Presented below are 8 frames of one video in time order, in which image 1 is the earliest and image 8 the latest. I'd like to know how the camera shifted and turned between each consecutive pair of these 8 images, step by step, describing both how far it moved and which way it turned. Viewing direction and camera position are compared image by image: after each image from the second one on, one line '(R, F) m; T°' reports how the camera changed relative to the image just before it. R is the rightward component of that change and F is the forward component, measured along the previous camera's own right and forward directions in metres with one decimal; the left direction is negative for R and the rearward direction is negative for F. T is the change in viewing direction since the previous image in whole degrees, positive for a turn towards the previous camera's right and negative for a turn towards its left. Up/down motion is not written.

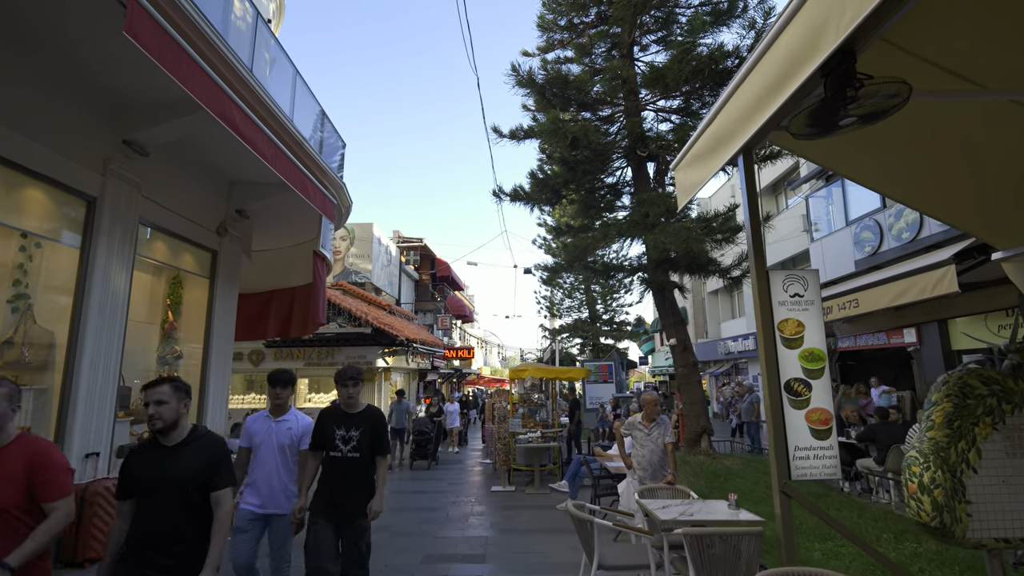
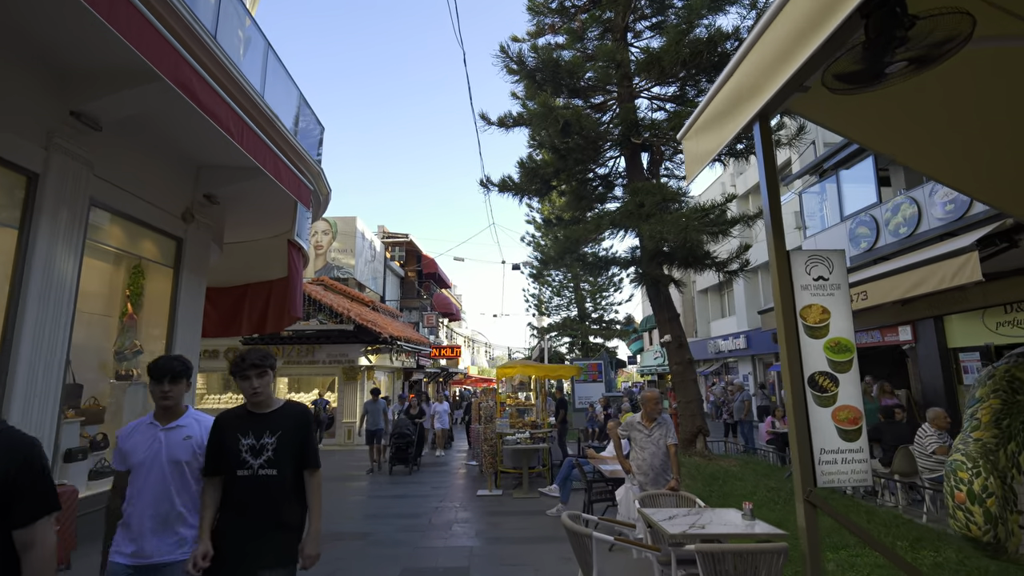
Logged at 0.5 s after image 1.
(0.0, +0.5) m; +1°
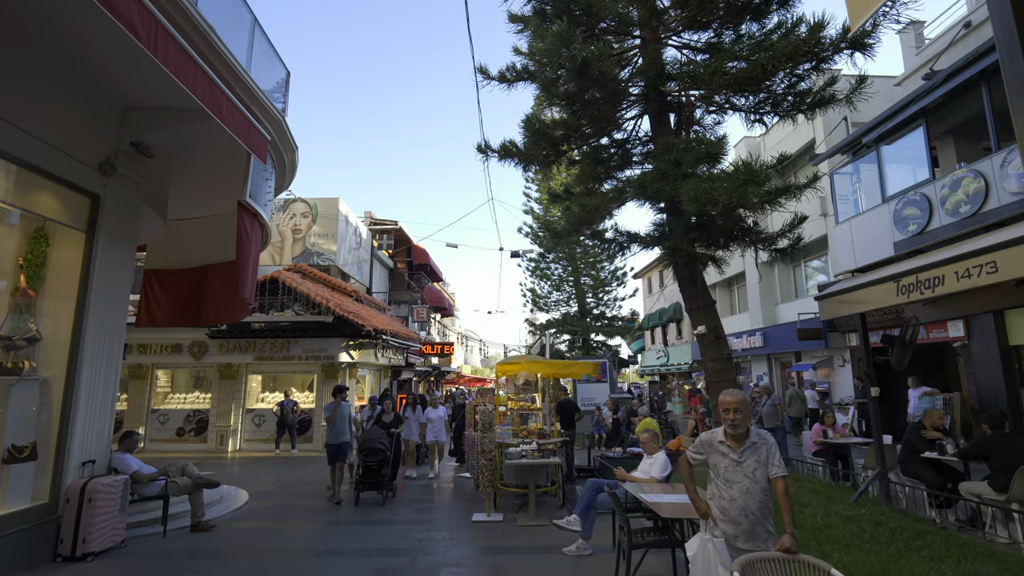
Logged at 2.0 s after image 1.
(-0.2, +1.6) m; +1°
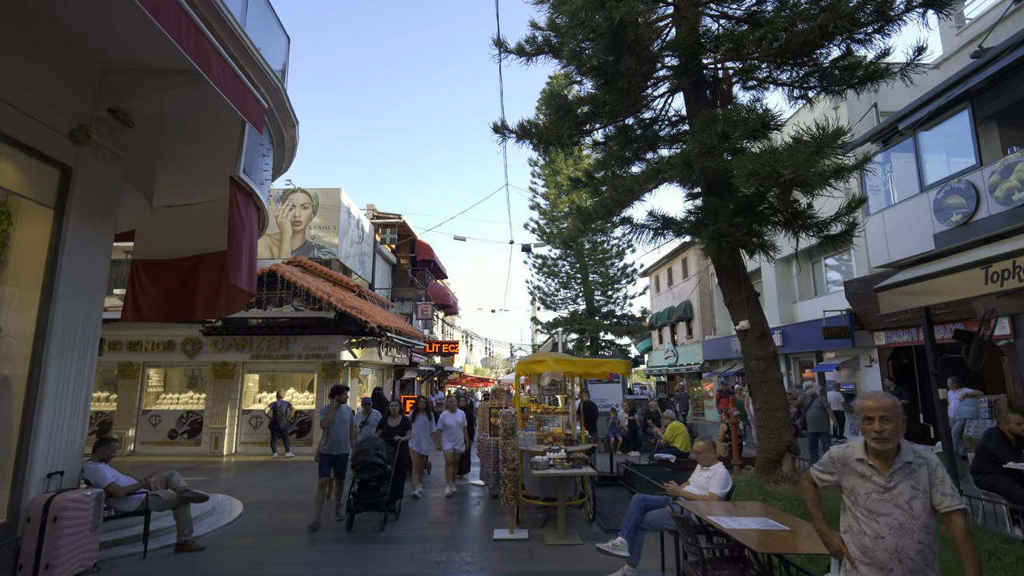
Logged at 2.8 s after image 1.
(-0.3, +0.8) m; 0°
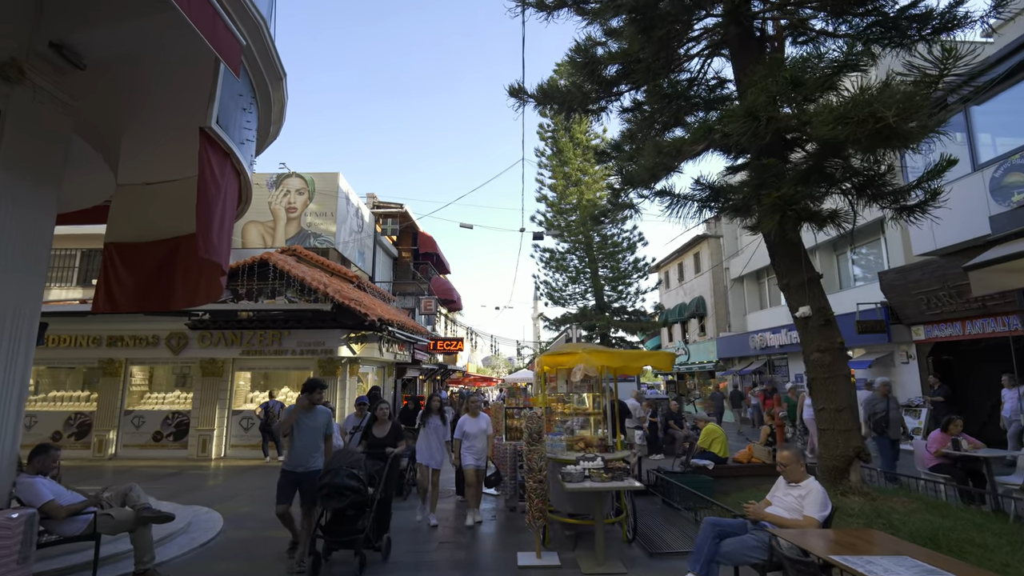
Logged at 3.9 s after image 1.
(-0.3, +1.0) m; 0°
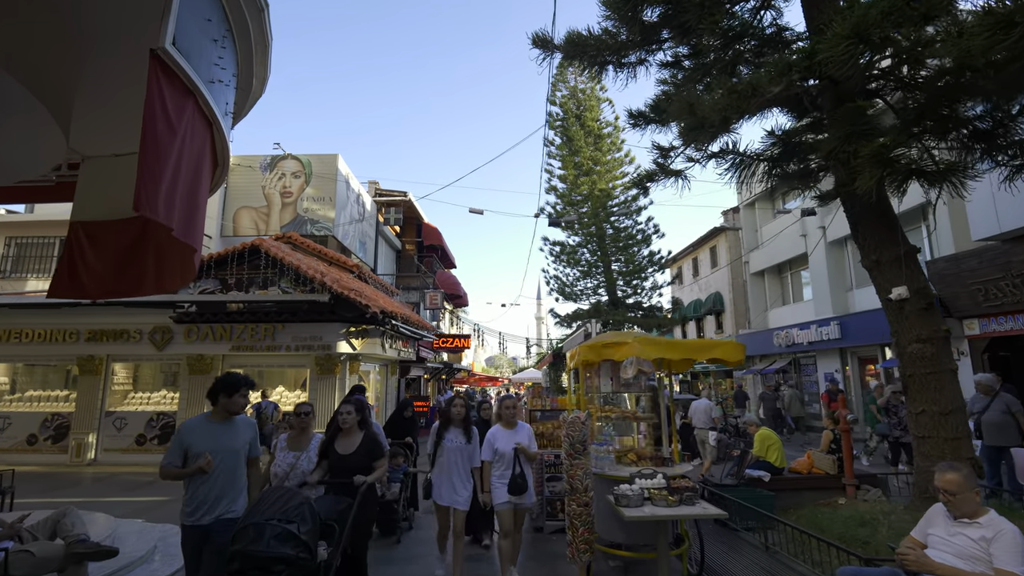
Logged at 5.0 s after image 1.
(-0.3, +1.1) m; 0°
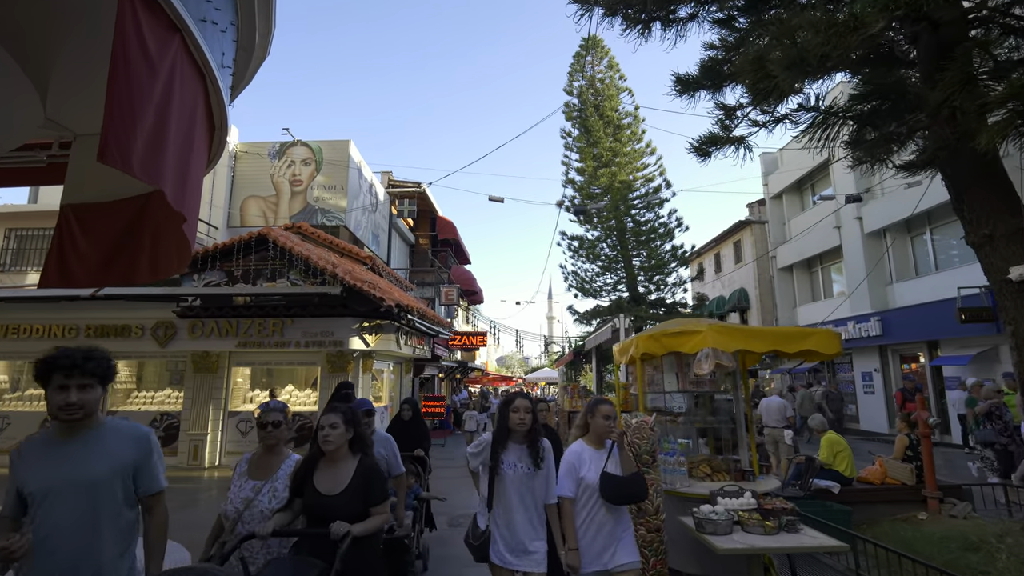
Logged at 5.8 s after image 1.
(-0.3, +0.8) m; -1°
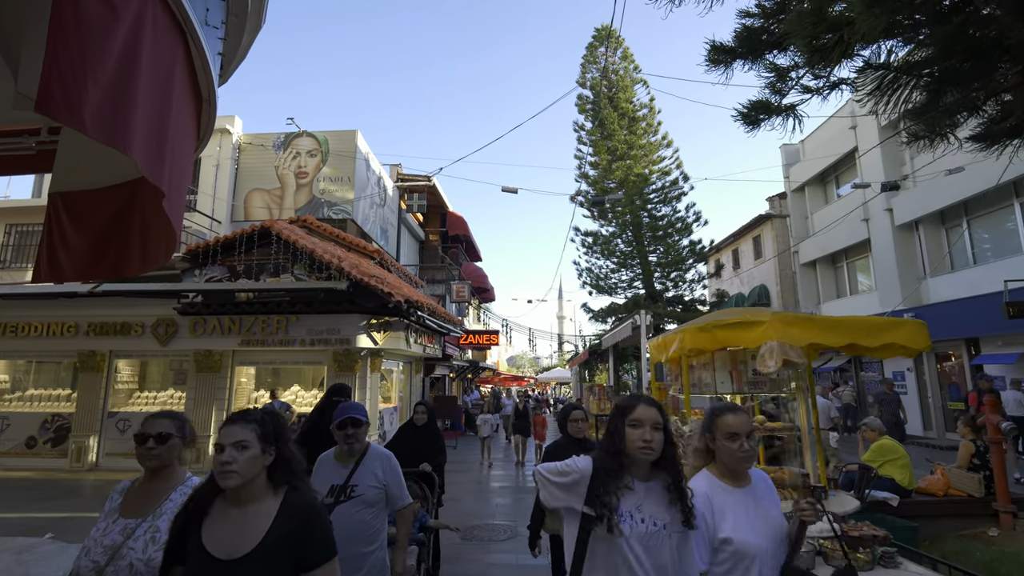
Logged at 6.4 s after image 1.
(-0.1, +0.6) m; -1°
